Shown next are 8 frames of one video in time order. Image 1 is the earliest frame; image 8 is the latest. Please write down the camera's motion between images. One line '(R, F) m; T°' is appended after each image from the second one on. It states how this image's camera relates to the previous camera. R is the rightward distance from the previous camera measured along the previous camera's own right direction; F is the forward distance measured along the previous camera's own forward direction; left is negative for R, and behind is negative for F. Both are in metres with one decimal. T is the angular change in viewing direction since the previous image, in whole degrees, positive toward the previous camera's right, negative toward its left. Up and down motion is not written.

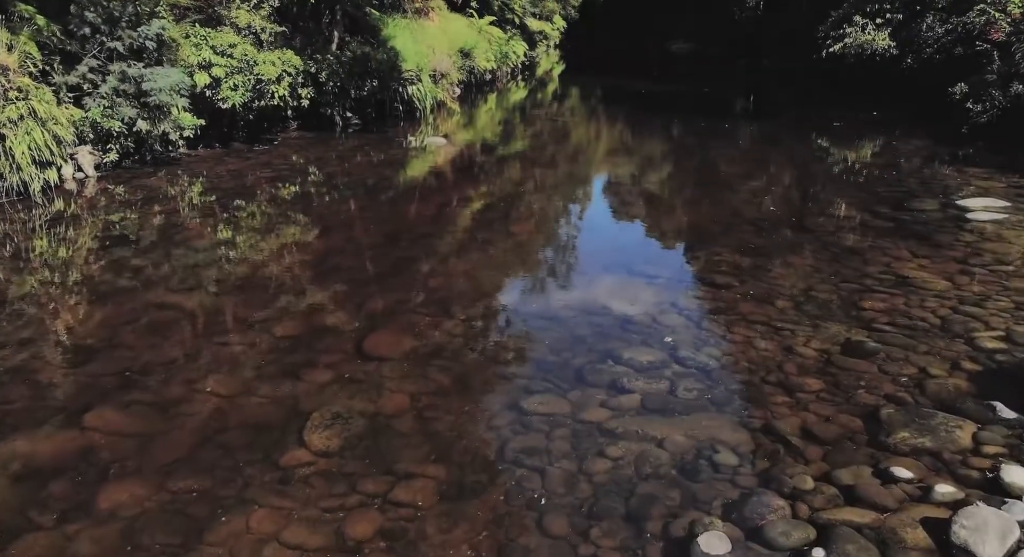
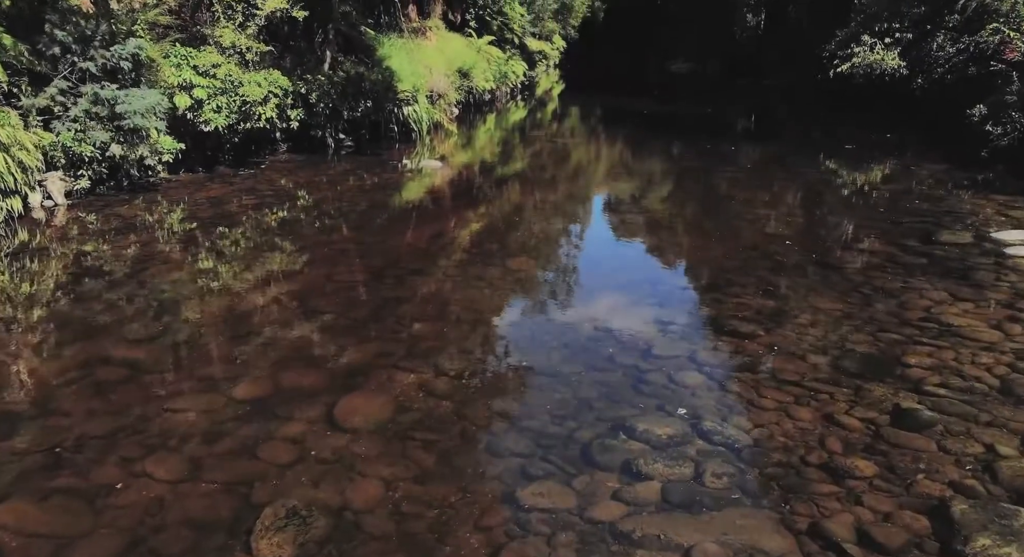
(0.0, +0.7) m; 0°
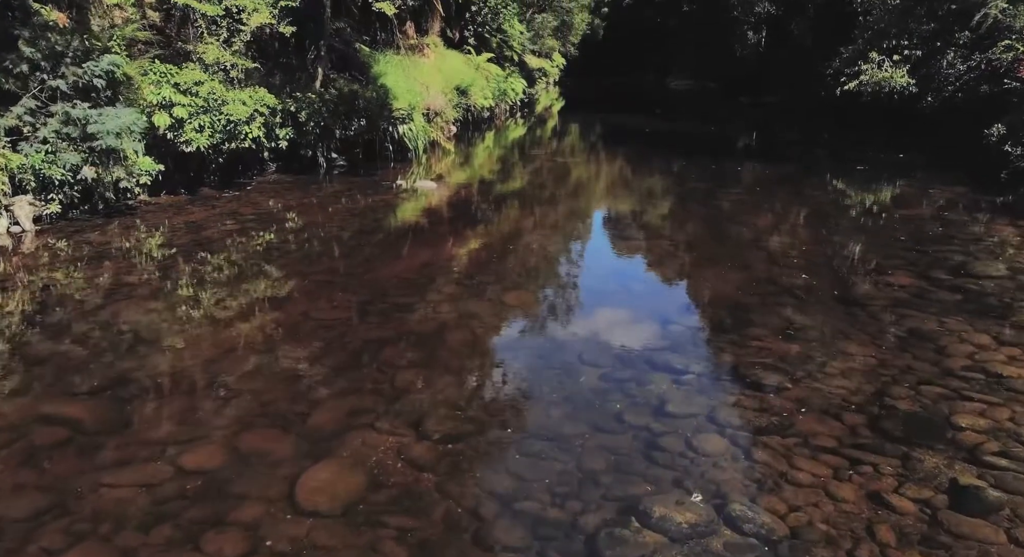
(0.0, +0.6) m; 0°
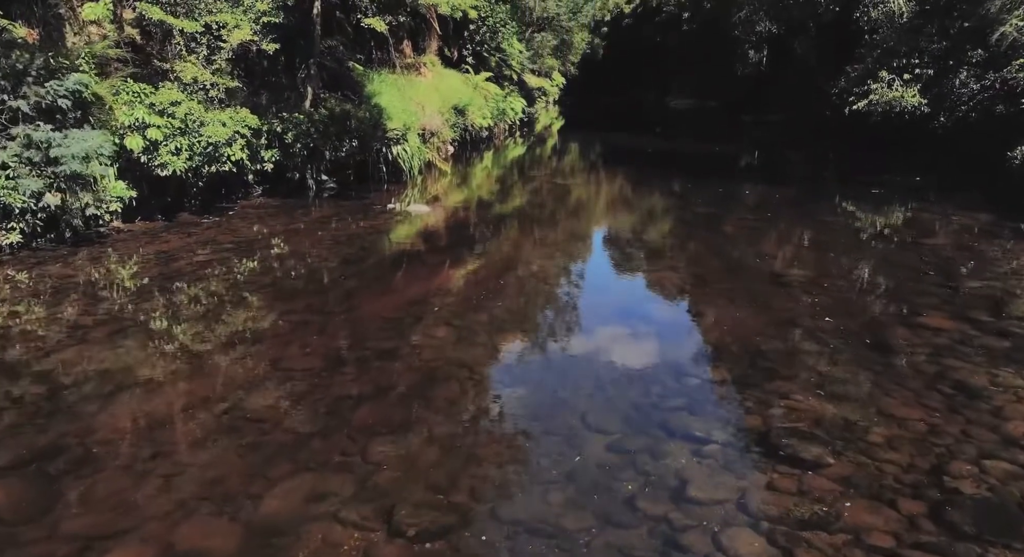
(0.0, +0.7) m; 0°
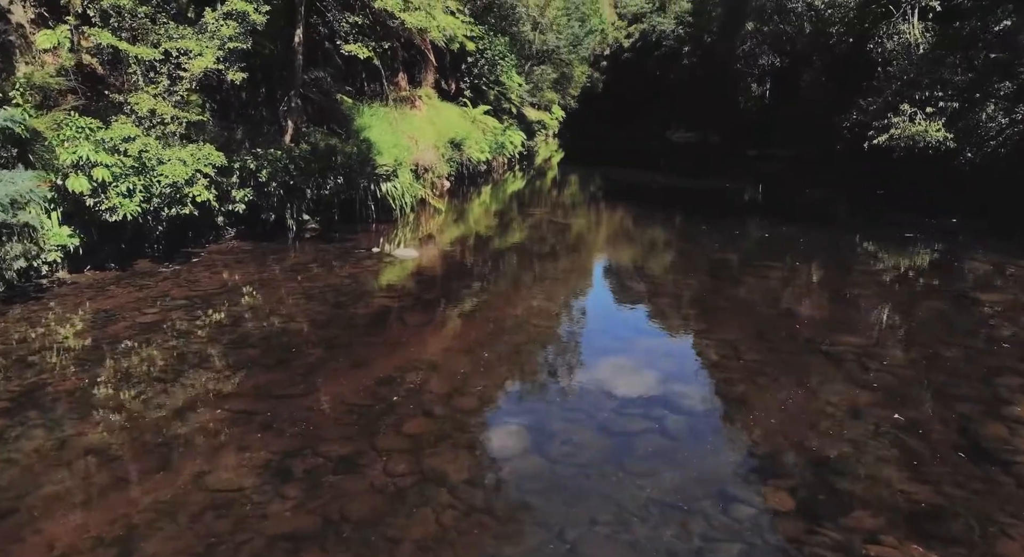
(0.0, +1.3) m; 0°
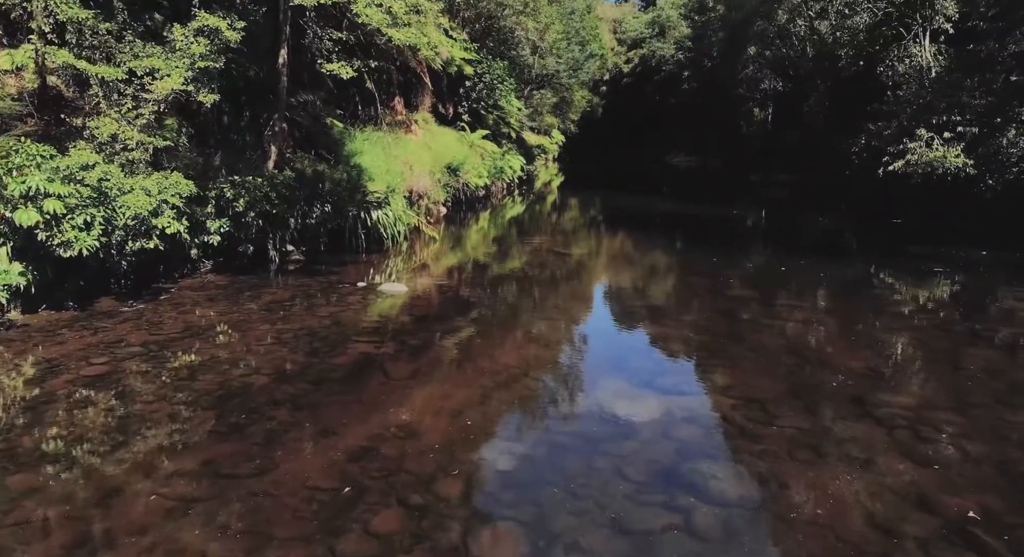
(0.0, +0.9) m; 0°
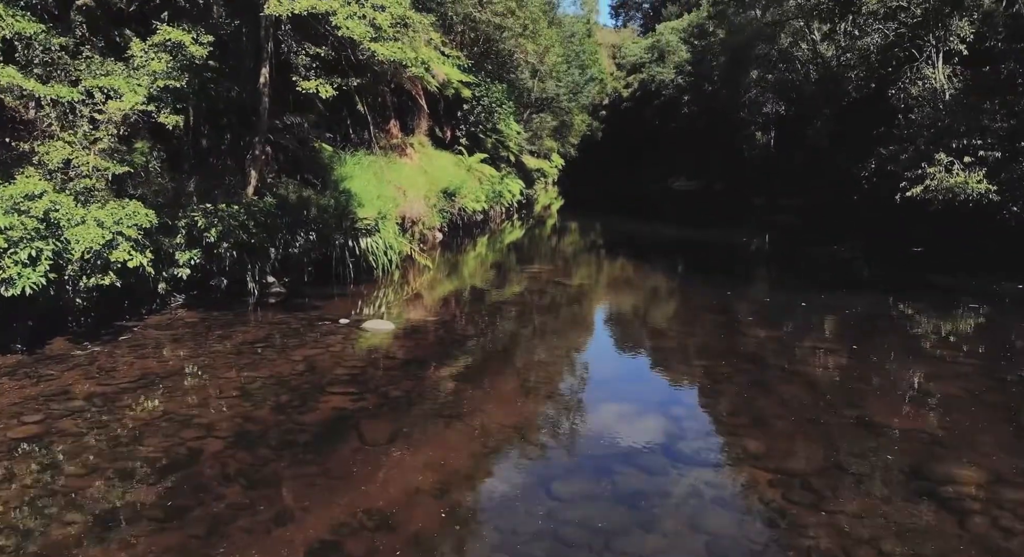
(0.0, +0.9) m; 0°
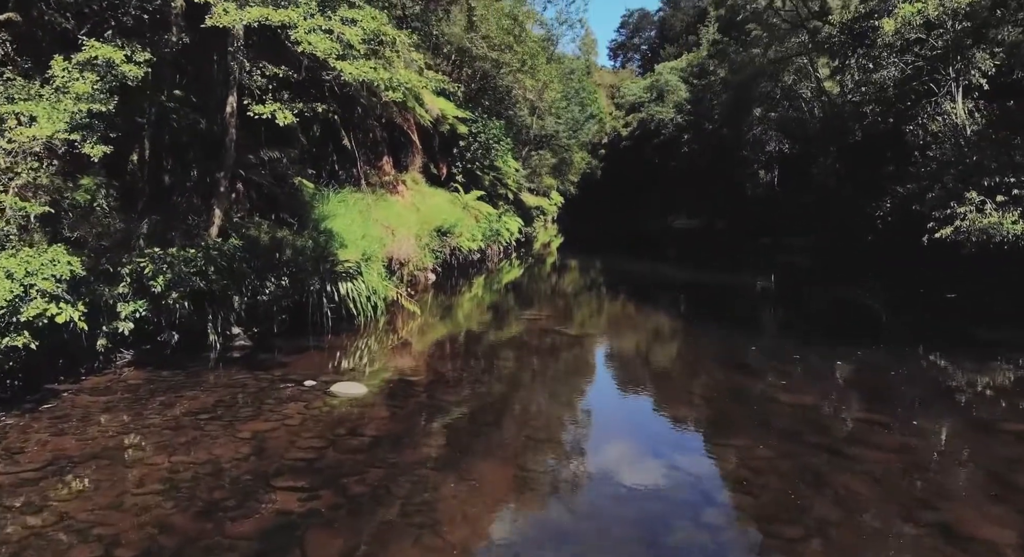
(+0.1, +1.3) m; 0°
